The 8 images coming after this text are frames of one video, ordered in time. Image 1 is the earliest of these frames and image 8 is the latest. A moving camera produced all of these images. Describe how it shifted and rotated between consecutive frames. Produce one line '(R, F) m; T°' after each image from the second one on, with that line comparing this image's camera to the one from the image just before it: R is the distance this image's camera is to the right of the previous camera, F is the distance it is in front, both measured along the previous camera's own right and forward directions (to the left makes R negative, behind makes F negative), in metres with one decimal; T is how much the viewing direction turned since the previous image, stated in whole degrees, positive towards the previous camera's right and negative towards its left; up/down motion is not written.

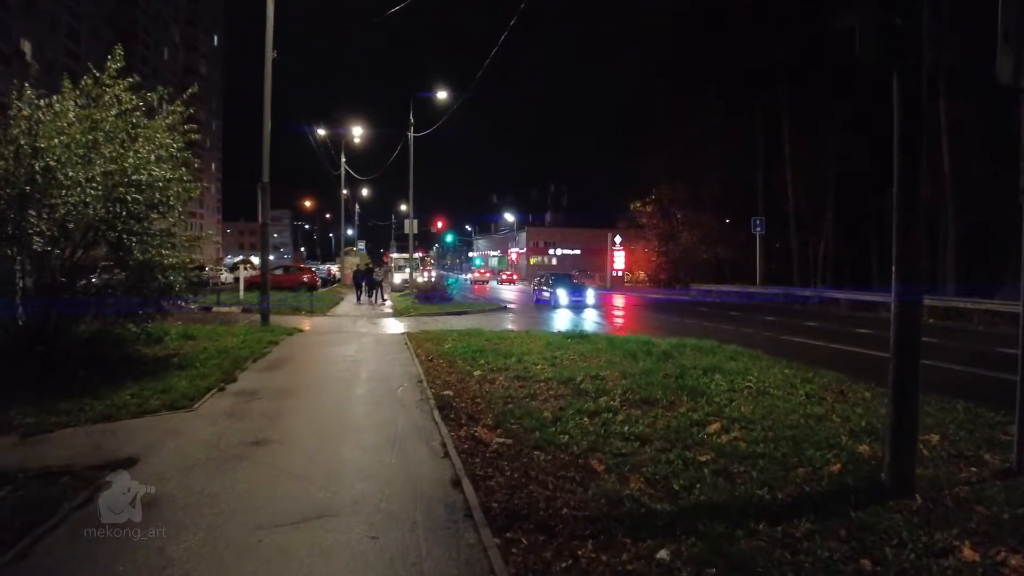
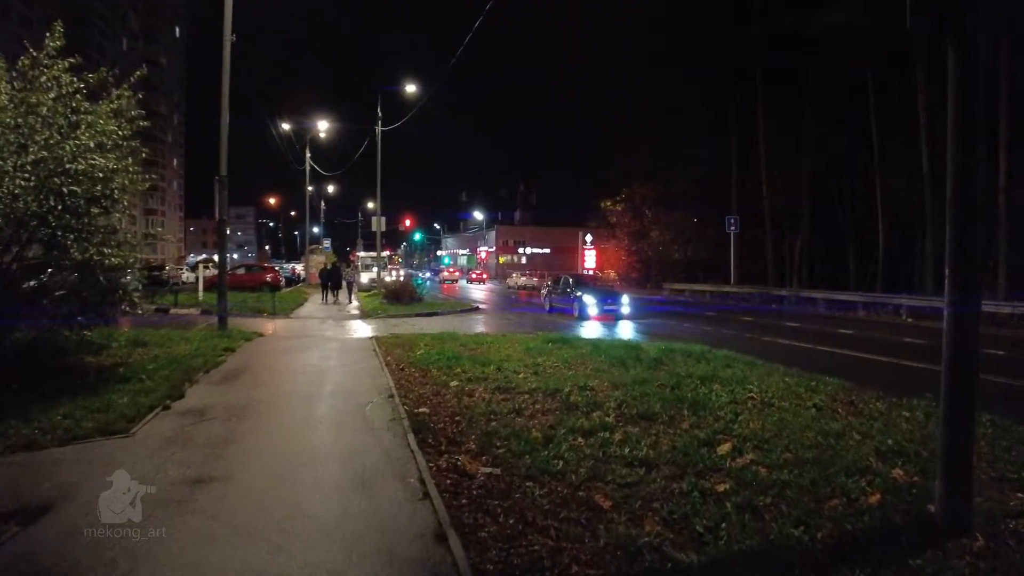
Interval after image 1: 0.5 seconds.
(-0.2, +1.0) m; +2°
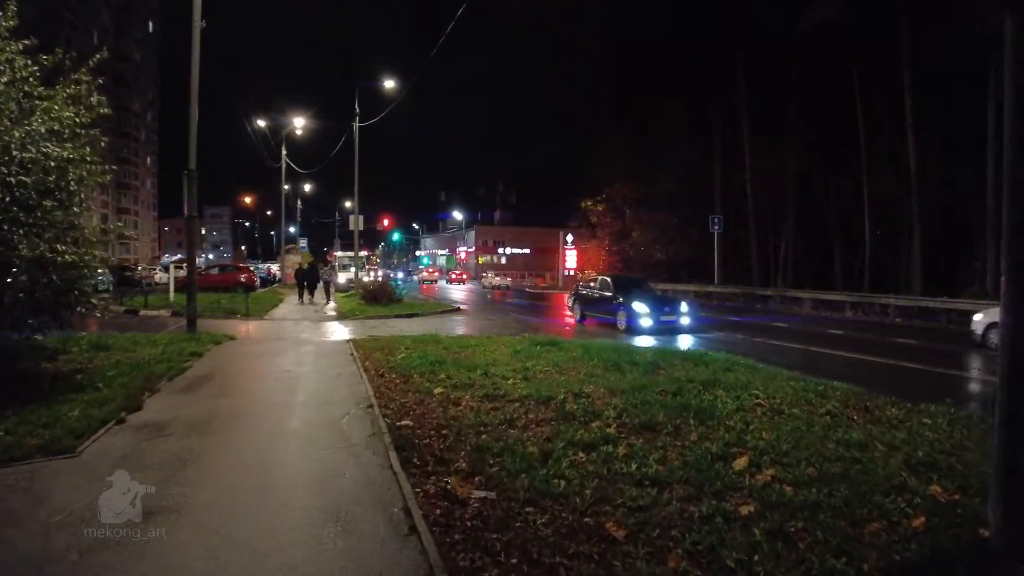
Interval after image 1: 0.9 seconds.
(-0.1, +0.7) m; +2°
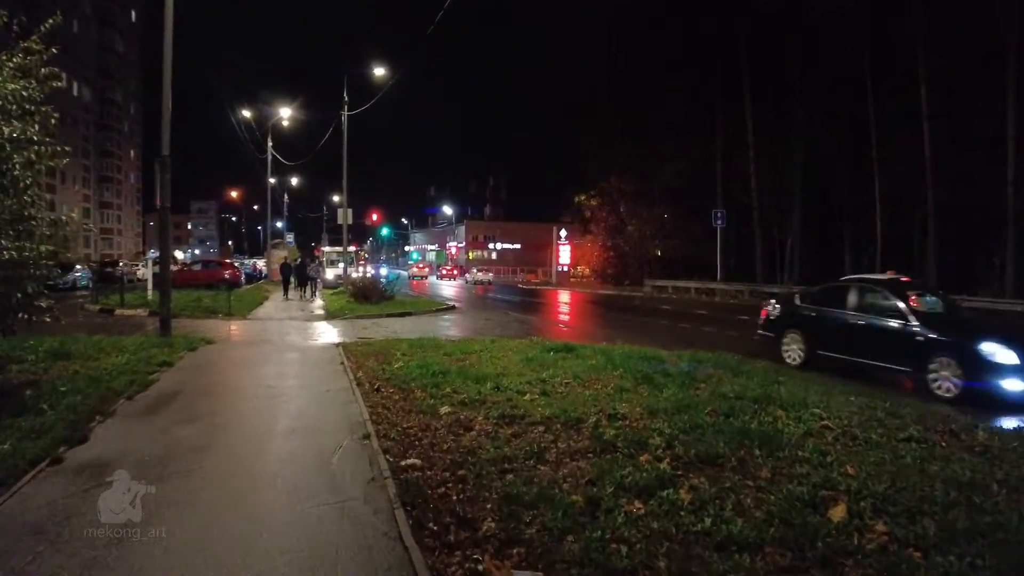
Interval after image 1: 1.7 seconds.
(-0.3, +1.4) m; +1°
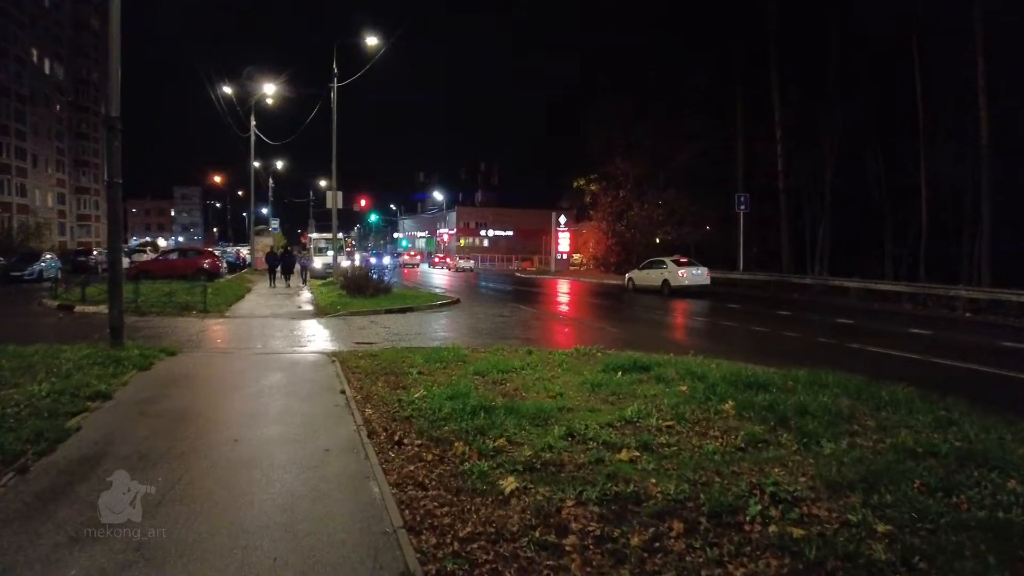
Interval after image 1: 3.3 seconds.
(-0.8, +2.8) m; +1°
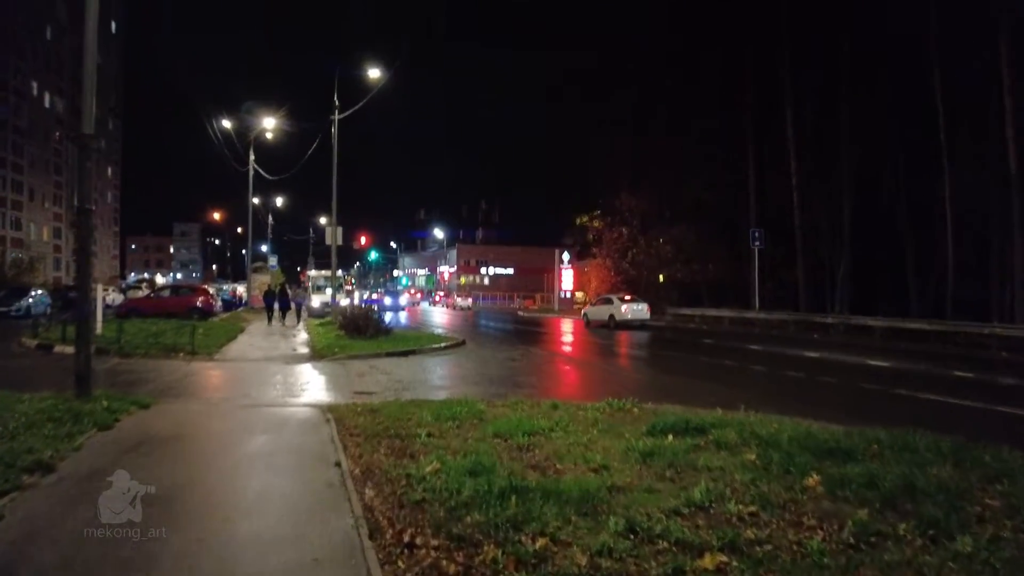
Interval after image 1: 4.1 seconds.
(-0.3, +1.3) m; 0°
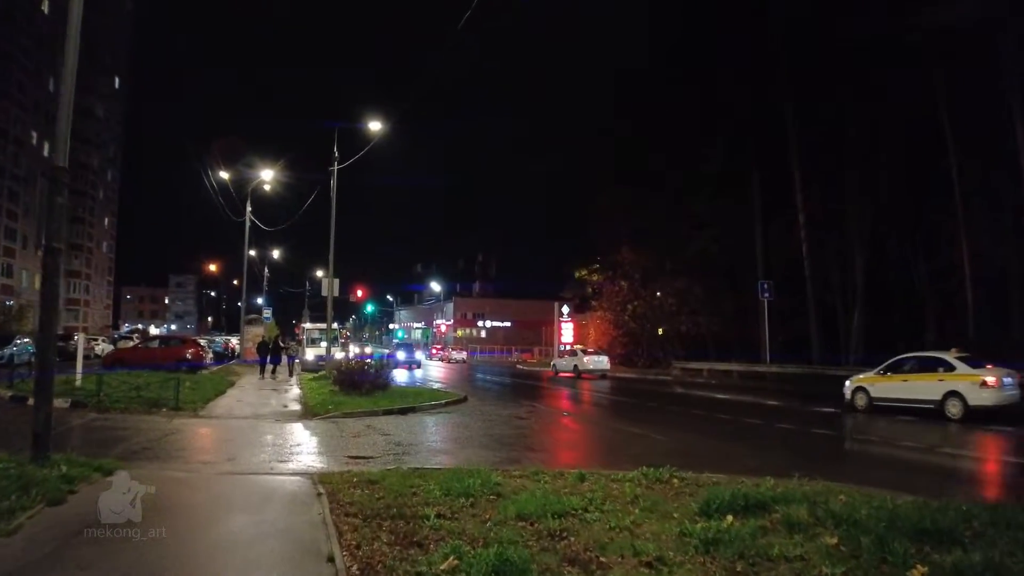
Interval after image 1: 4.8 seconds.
(-0.3, +1.1) m; 0°
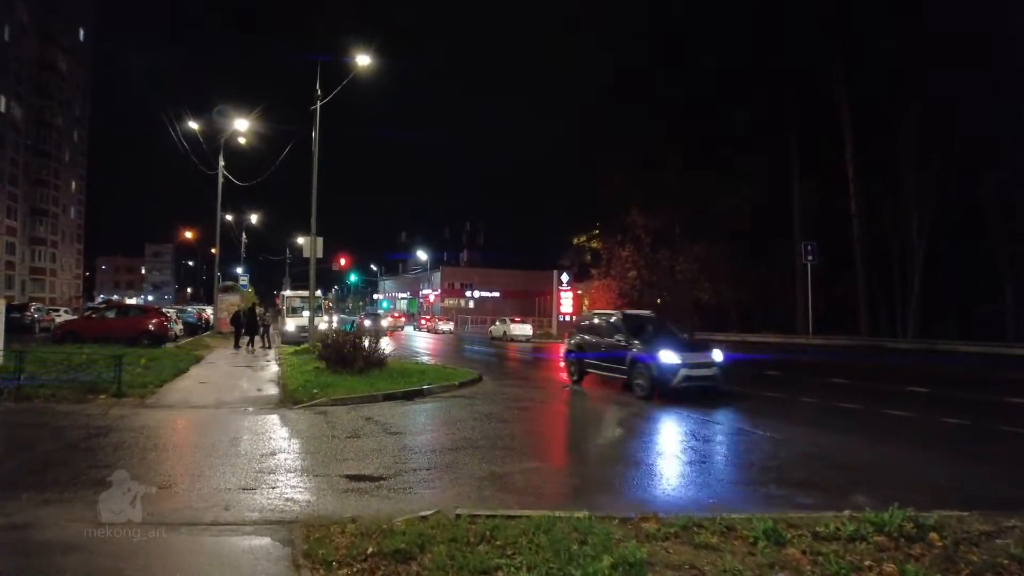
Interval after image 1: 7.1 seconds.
(-1.0, +3.9) m; +1°
